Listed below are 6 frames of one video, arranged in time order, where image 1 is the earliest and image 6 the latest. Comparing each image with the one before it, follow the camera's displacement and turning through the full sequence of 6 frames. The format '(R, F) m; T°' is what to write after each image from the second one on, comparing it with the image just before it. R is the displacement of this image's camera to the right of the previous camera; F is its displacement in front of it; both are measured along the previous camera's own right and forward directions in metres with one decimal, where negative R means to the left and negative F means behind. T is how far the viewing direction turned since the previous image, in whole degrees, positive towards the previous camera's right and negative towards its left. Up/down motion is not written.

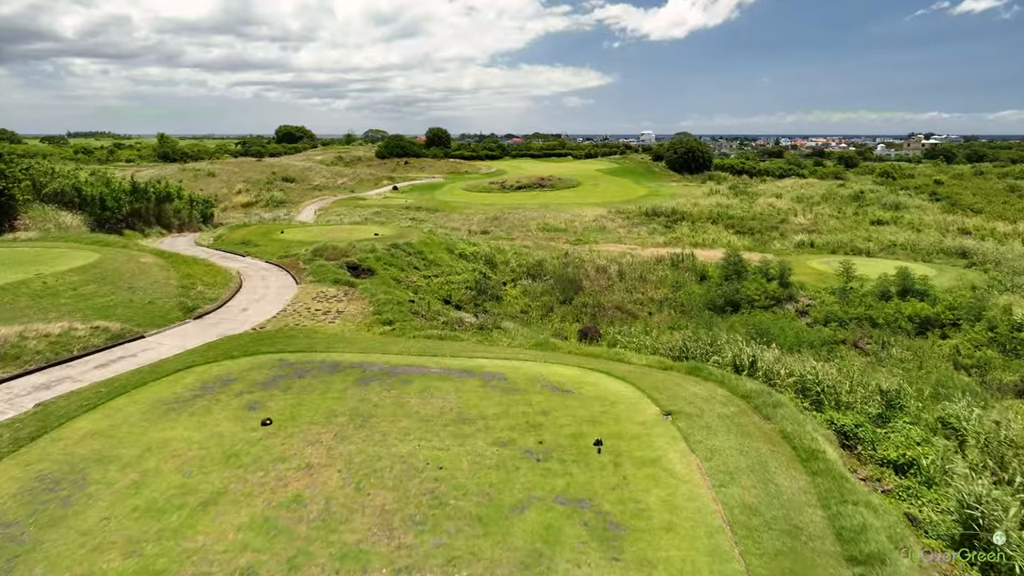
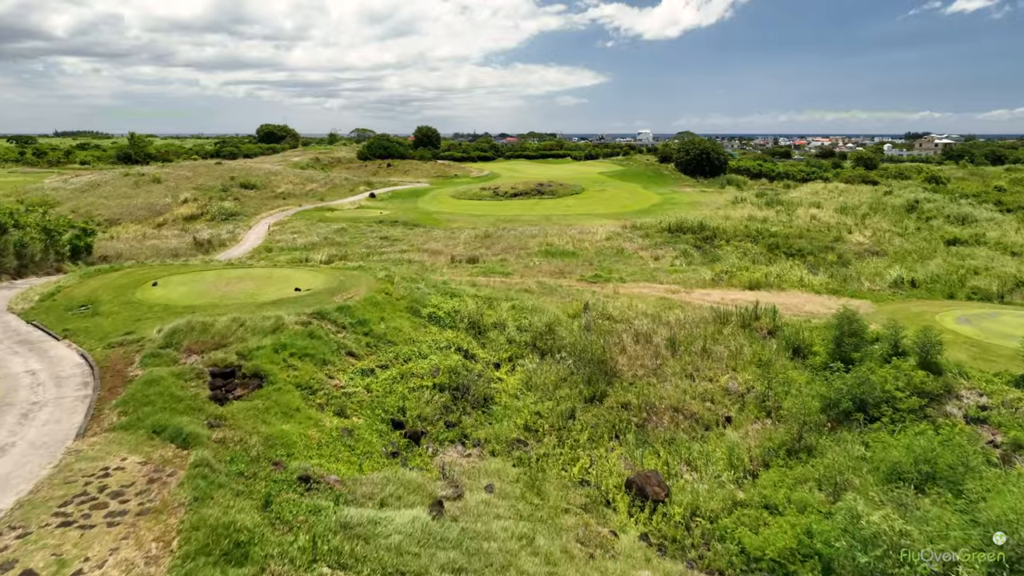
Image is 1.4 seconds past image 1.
(-0.1, +7.4) m; 0°
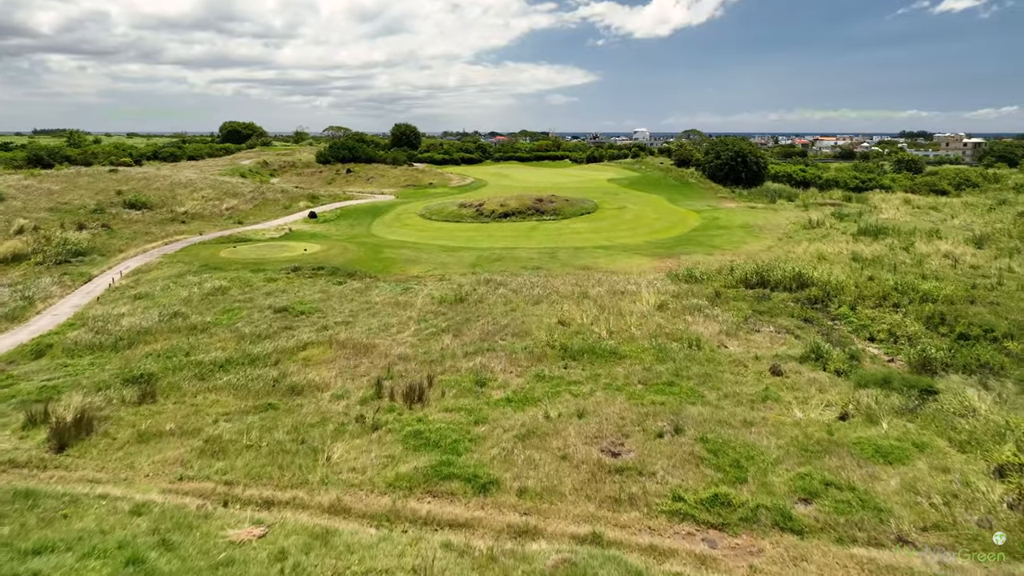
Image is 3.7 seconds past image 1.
(+0.1, +13.2) m; +1°
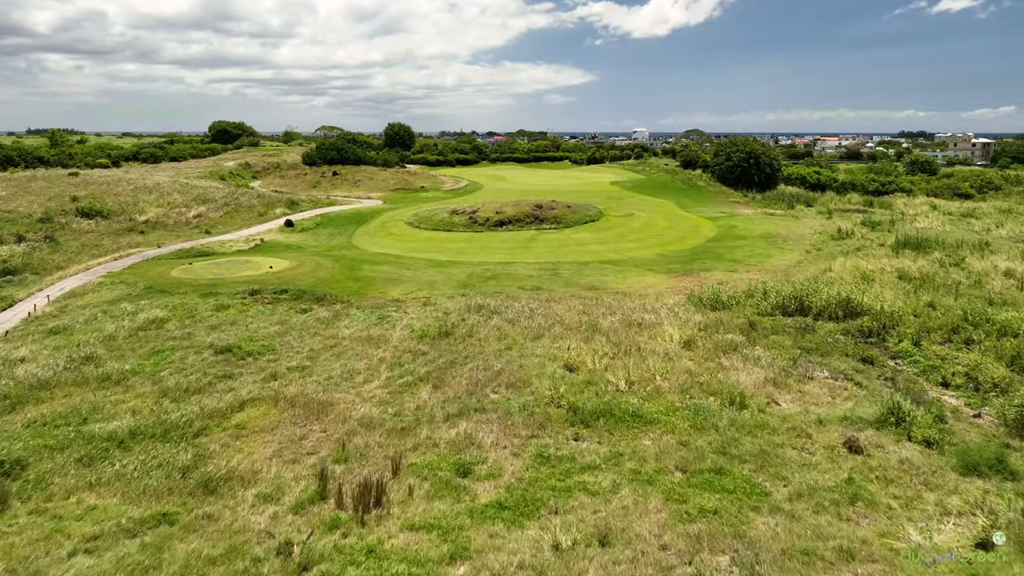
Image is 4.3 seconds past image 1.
(+0.1, +3.5) m; 0°
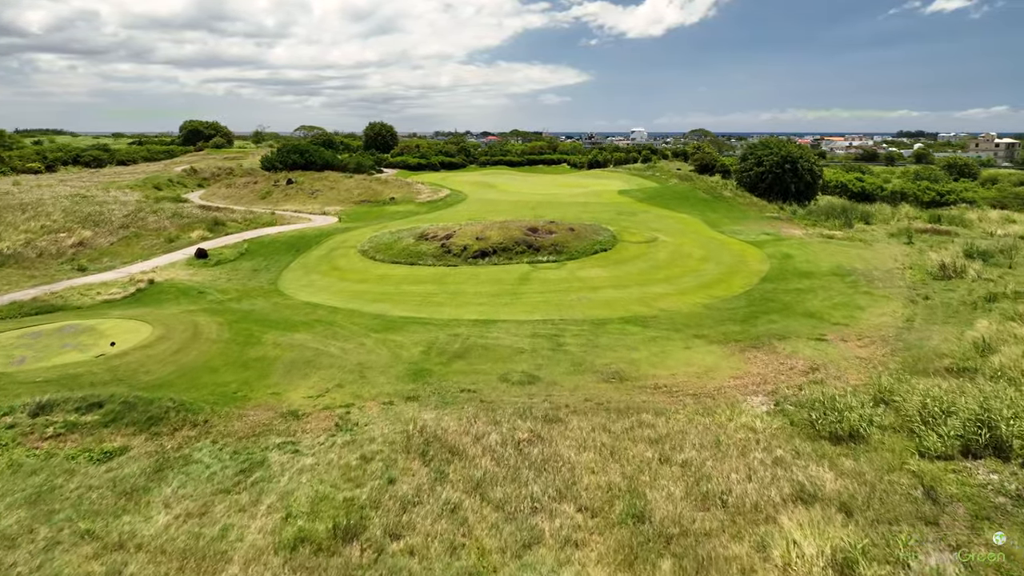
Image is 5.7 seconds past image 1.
(+0.4, +8.6) m; 0°
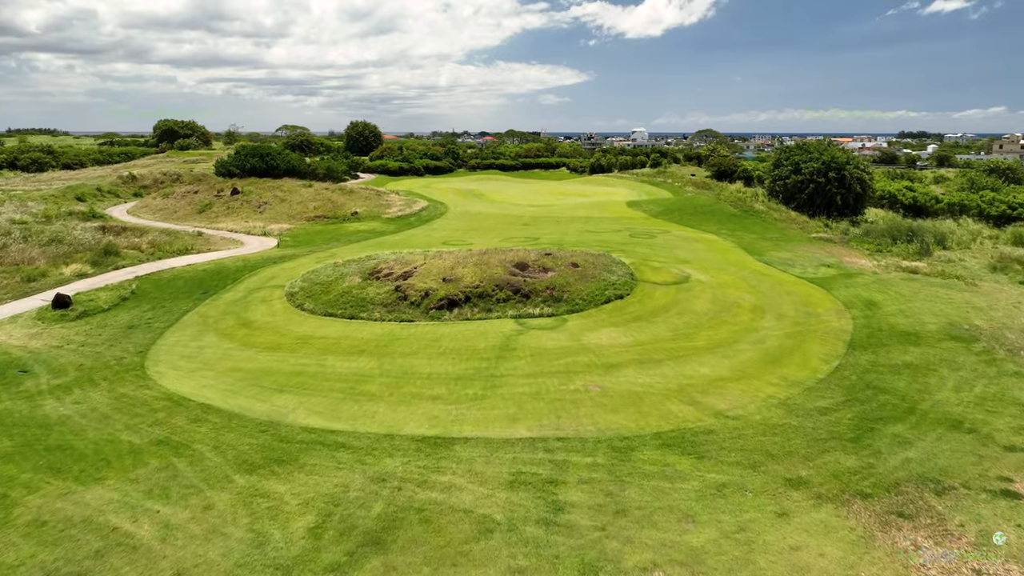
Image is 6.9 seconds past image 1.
(+0.5, +7.4) m; 0°
